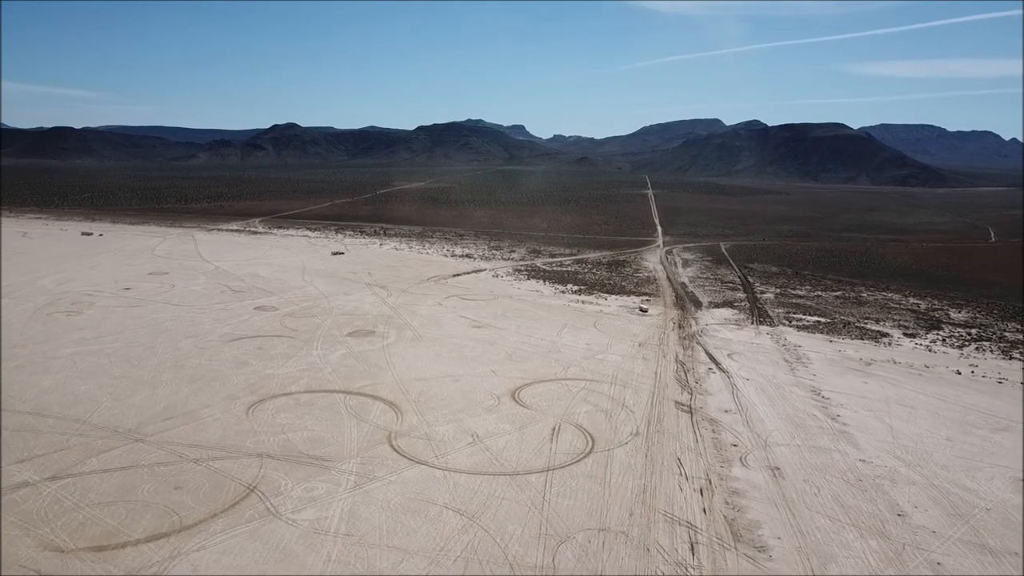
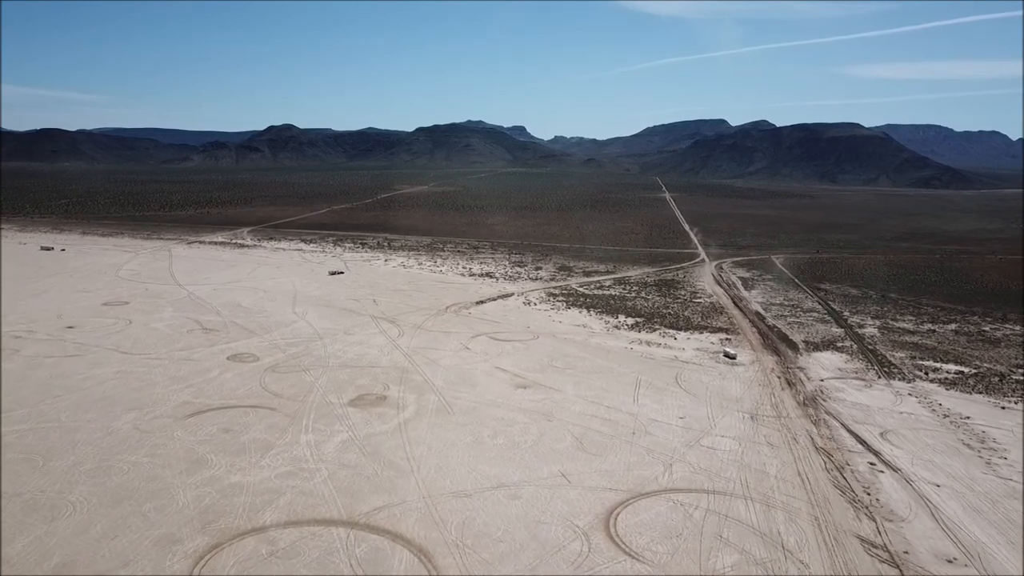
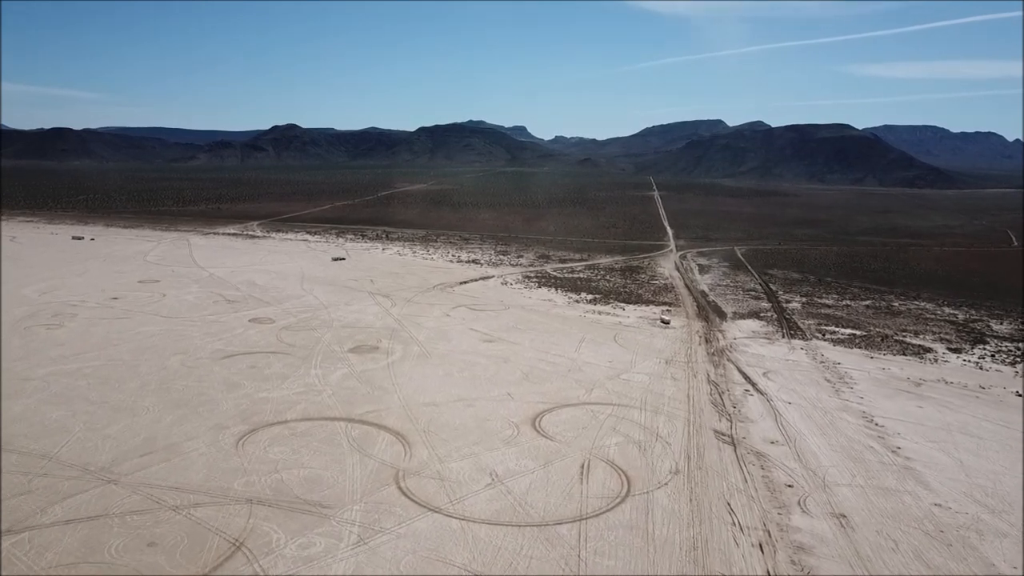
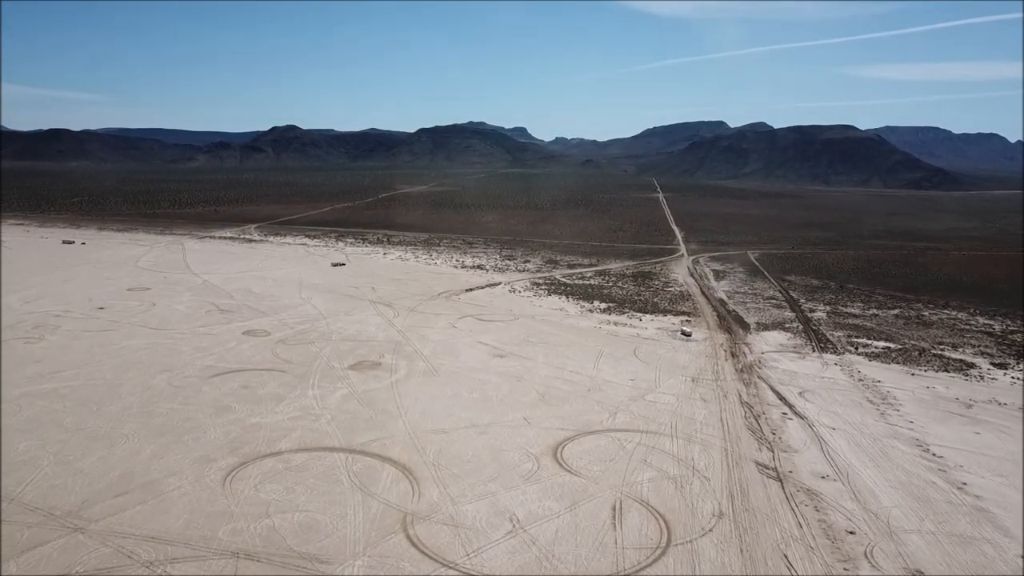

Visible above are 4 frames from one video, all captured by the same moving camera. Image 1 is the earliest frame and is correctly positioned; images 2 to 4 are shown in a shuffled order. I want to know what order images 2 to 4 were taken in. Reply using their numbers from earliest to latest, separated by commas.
3, 4, 2
